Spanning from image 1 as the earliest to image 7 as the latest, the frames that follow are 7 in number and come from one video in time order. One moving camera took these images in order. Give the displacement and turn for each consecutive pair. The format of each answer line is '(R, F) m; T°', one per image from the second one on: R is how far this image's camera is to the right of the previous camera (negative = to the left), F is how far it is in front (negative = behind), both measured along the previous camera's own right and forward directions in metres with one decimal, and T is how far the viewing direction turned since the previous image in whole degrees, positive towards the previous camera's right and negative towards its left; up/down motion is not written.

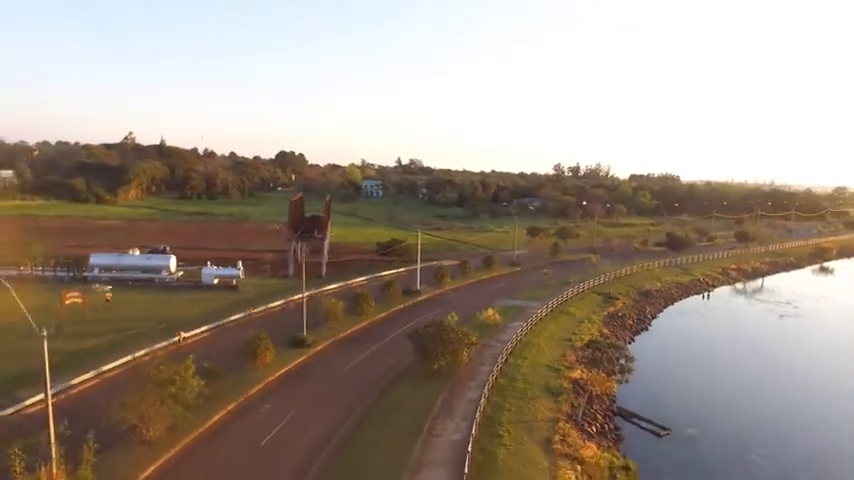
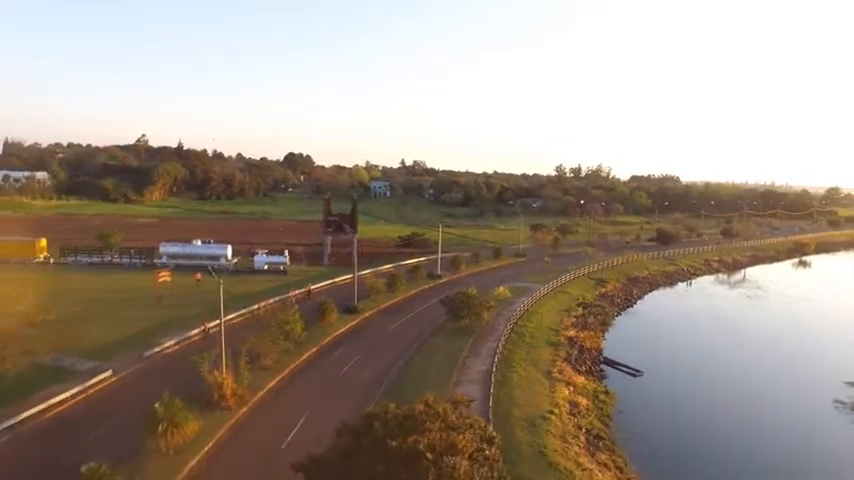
(-1.5, -8.4) m; 0°
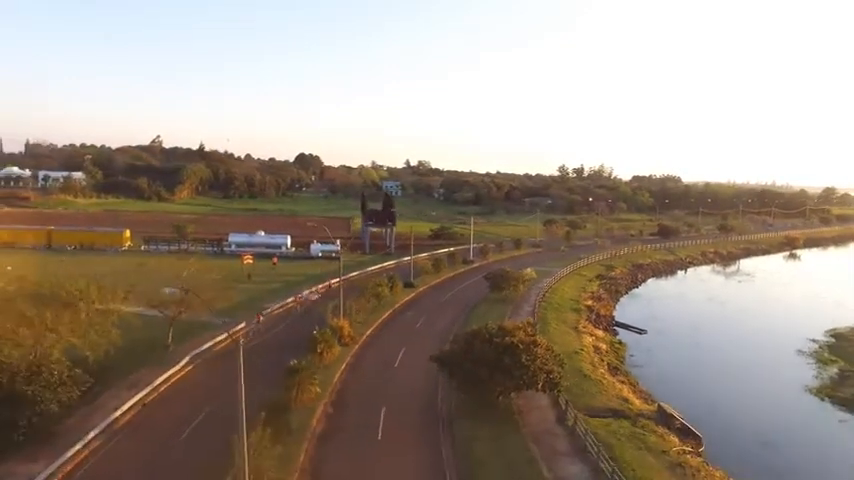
(-3.2, -8.9) m; 0°
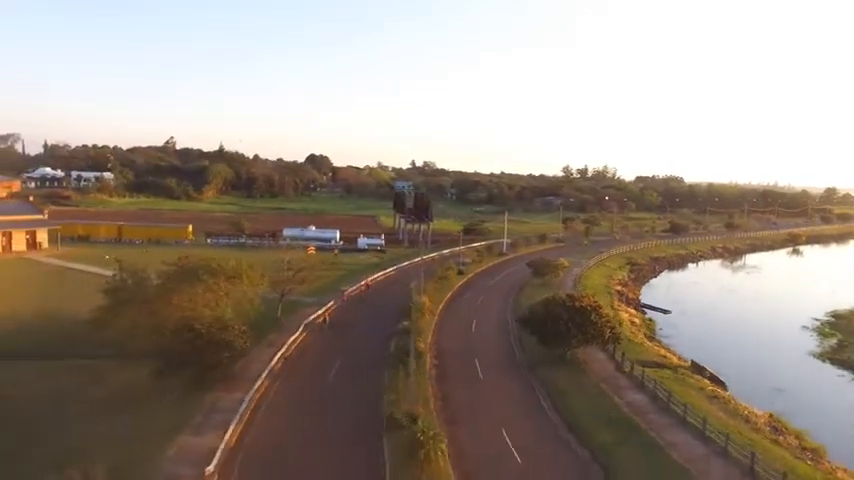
(-4.0, -6.5) m; 0°
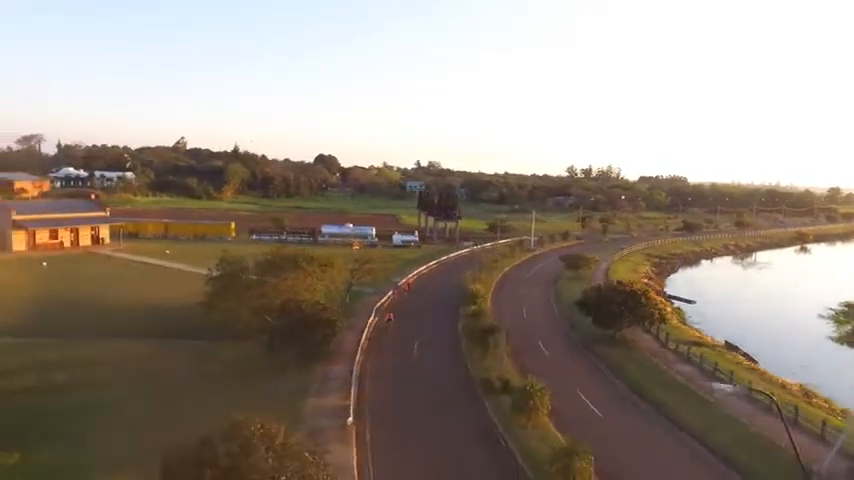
(-3.5, -4.0) m; 0°
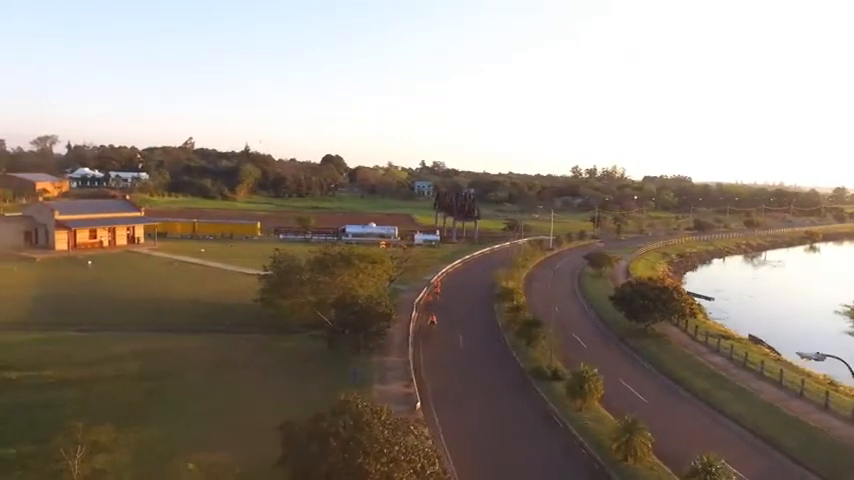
(-2.2, -2.1) m; 0°
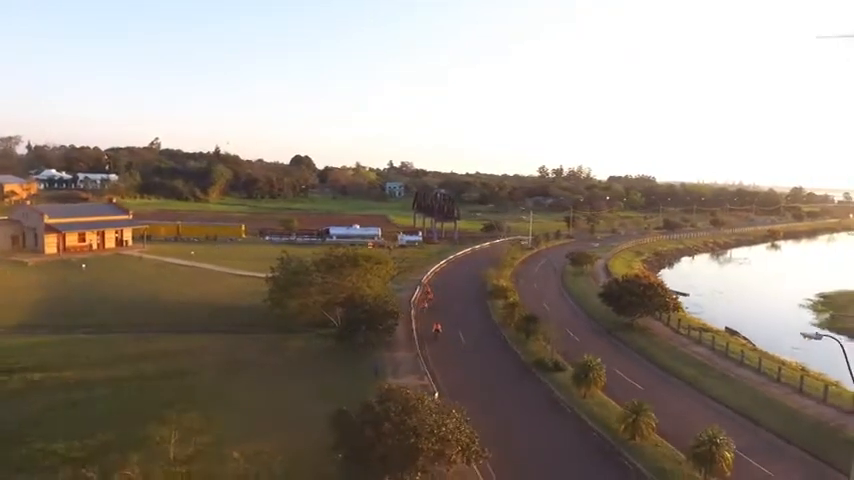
(-2.0, -1.8) m; +3°
